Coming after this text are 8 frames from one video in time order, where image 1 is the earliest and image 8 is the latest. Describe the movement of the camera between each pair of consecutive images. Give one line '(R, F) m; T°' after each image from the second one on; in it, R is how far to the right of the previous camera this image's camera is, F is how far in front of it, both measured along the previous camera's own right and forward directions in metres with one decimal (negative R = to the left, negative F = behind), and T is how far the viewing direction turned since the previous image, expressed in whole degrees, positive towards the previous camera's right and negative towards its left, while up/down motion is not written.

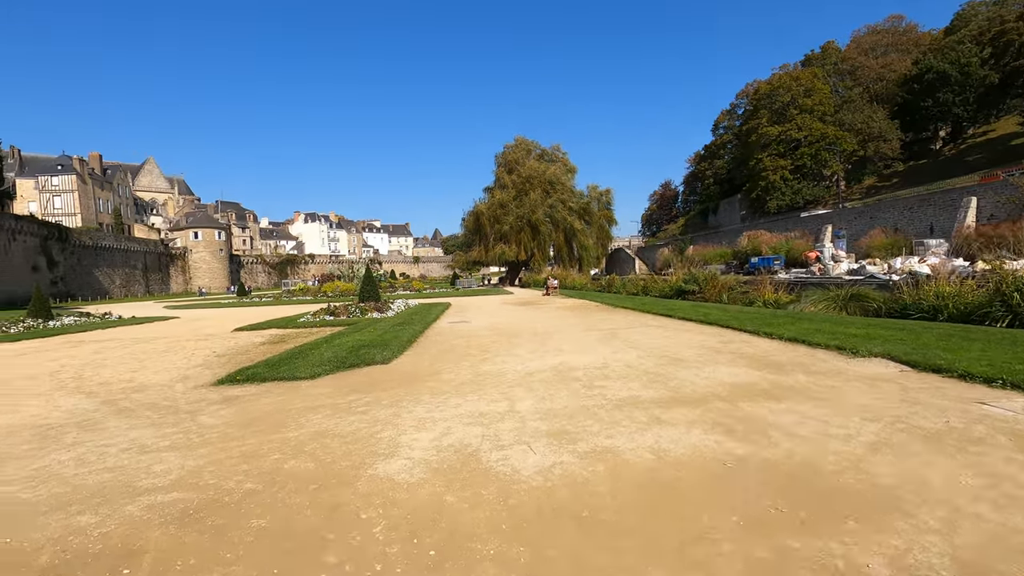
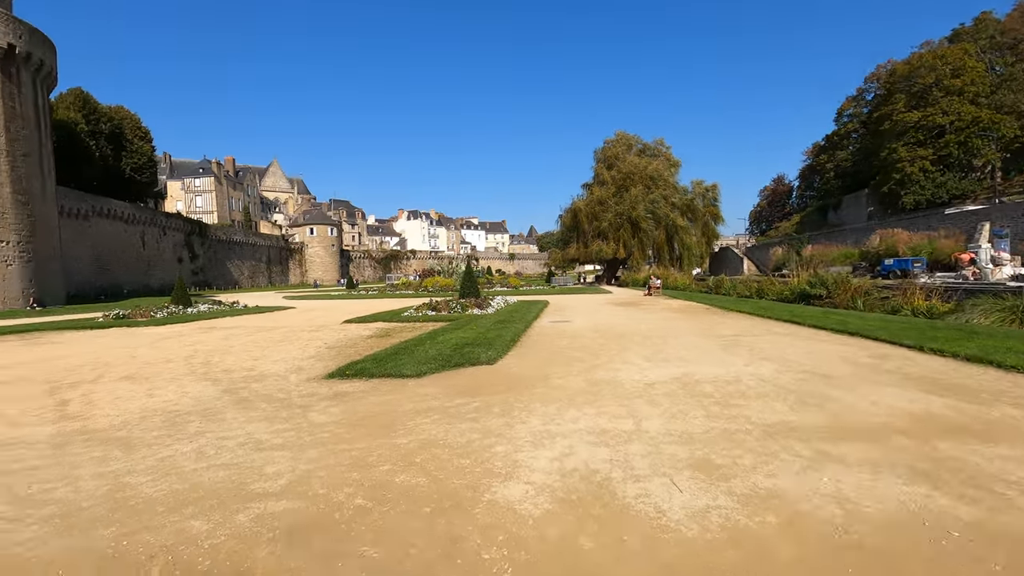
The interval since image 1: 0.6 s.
(-0.3, +0.5) m; -10°
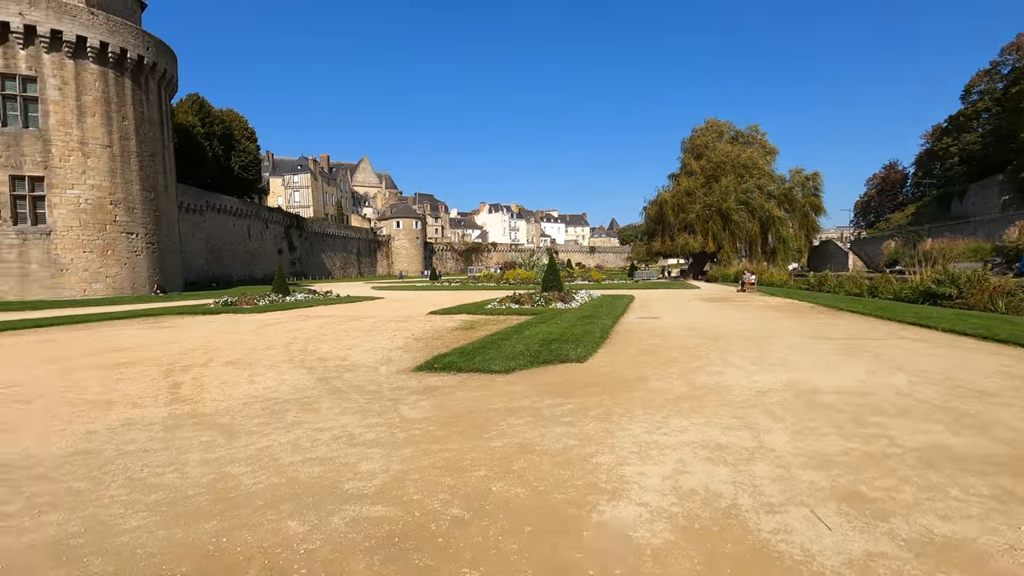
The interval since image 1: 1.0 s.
(-0.2, +0.3) m; -8°
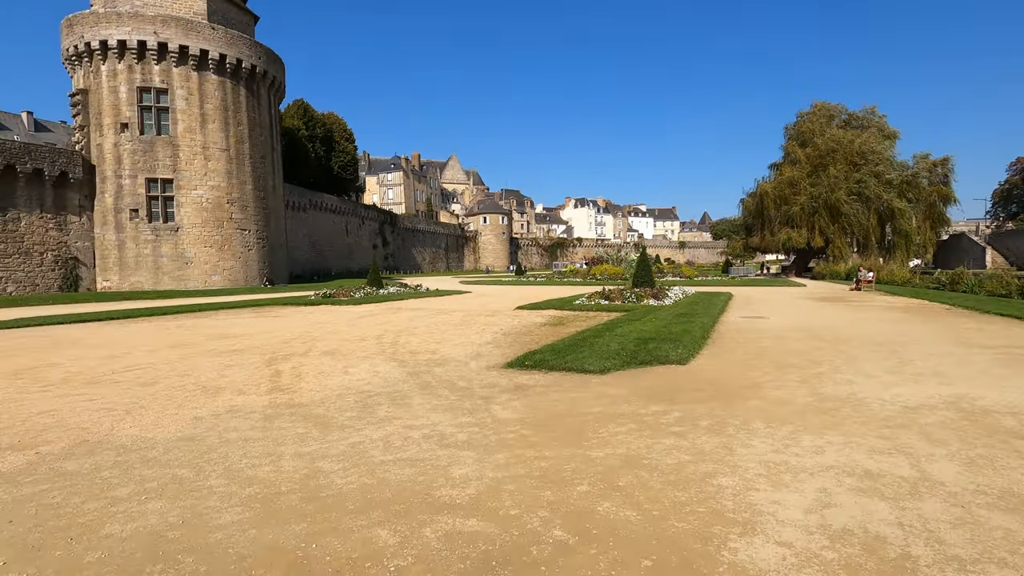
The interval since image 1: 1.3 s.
(-0.1, +0.3) m; -9°
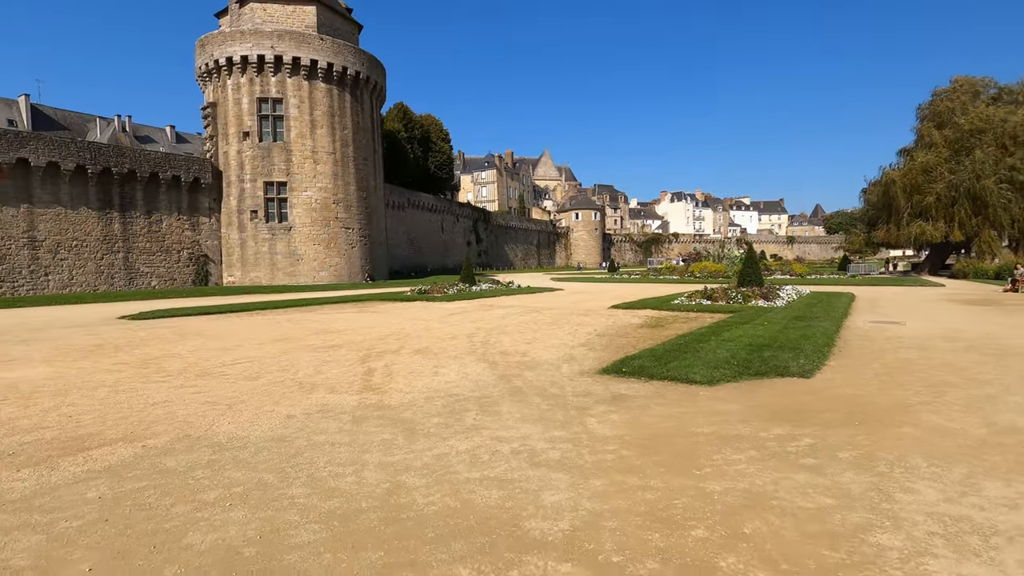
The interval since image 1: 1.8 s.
(-0.1, +0.4) m; -10°
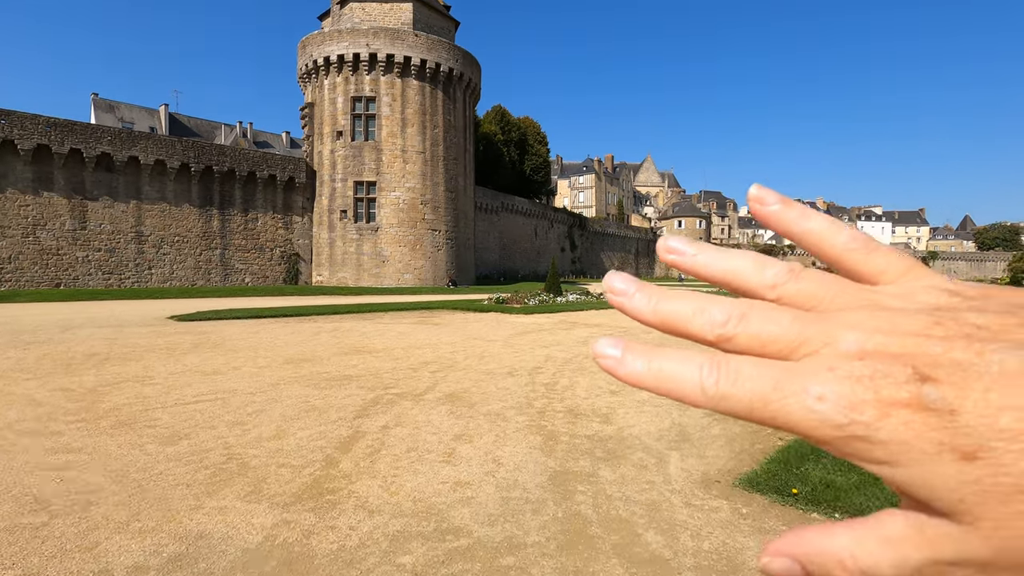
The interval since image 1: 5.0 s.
(+0.2, +2.7) m; -10°
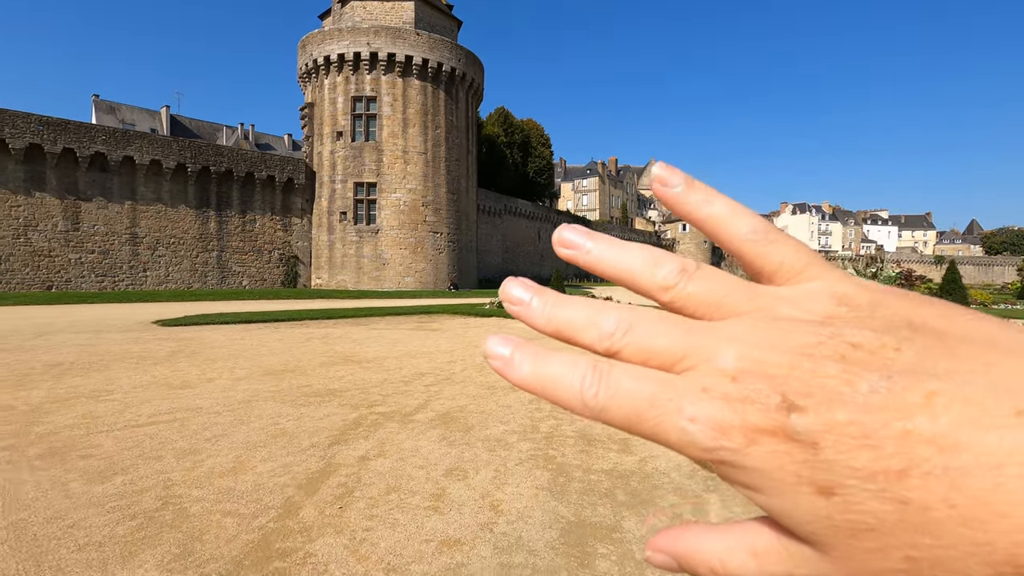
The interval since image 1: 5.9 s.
(0.0, +0.7) m; 0°
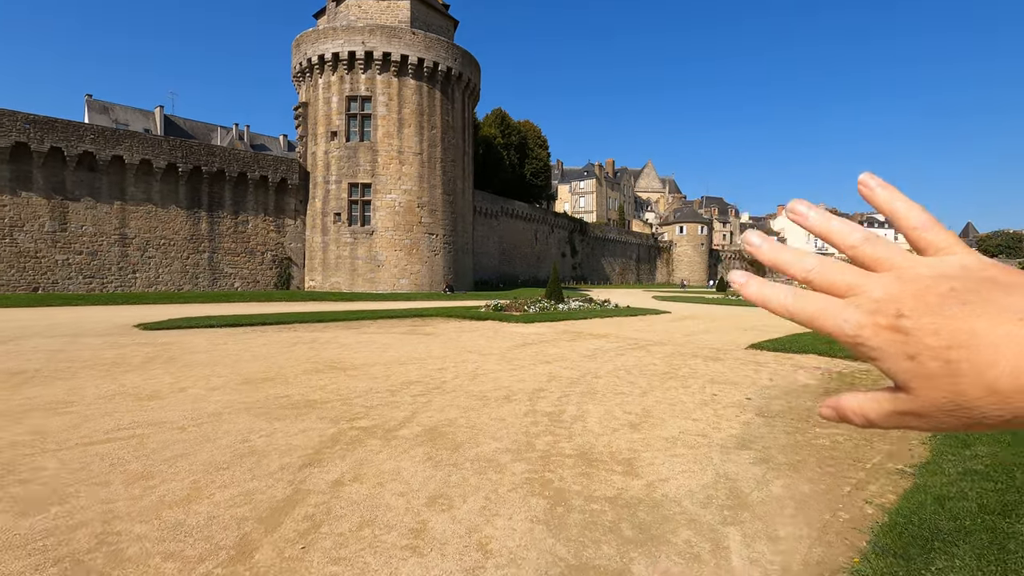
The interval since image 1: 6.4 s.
(0.0, +0.4) m; 0°
